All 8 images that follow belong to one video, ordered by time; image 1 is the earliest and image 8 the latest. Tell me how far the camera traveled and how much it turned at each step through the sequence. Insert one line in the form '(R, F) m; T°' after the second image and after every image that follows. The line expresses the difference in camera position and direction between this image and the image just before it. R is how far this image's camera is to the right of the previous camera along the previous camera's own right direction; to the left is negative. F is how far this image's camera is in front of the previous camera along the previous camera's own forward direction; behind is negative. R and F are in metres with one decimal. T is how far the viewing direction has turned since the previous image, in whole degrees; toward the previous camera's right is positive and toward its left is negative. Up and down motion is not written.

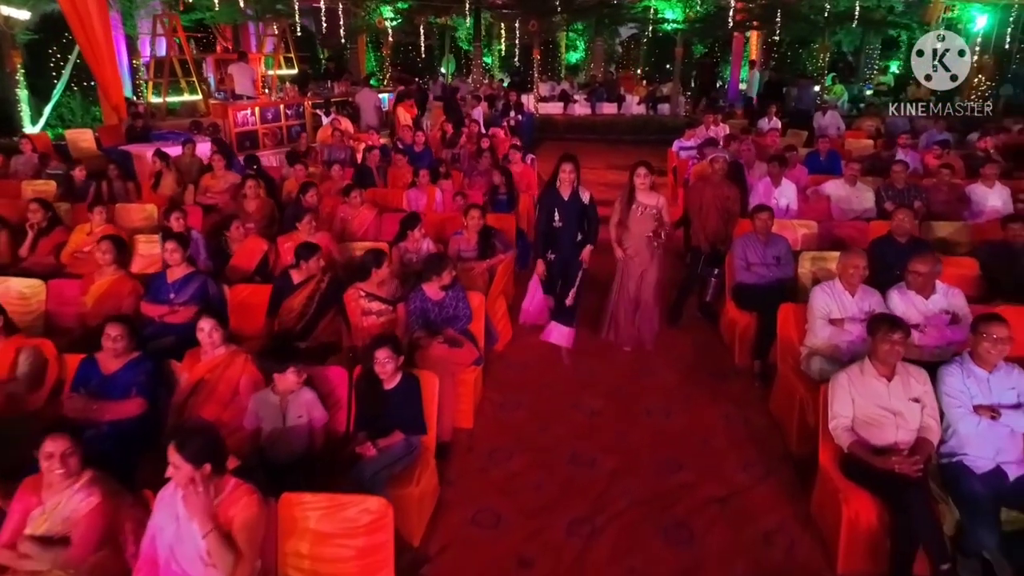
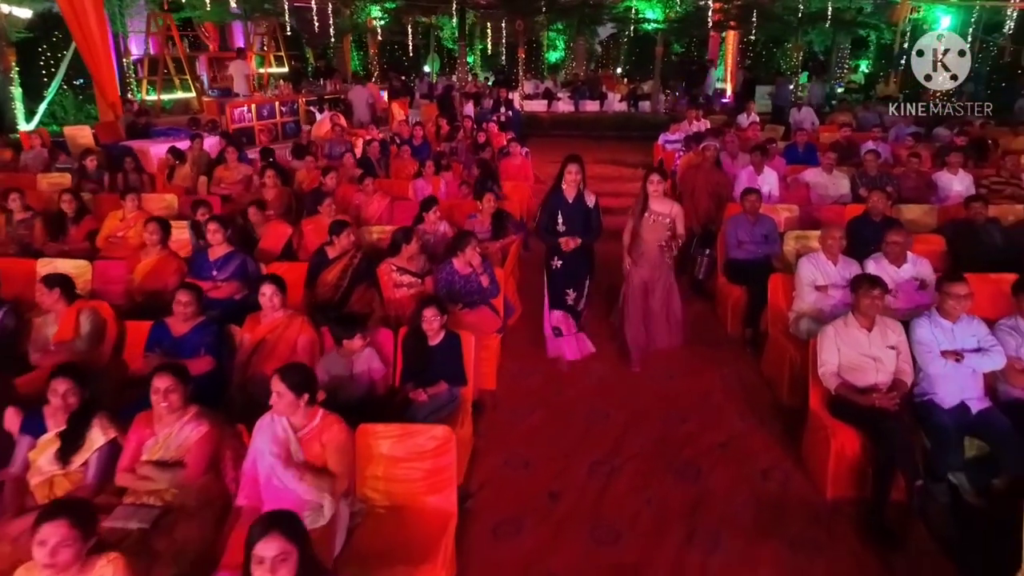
(-0.3, -0.4) m; +2°
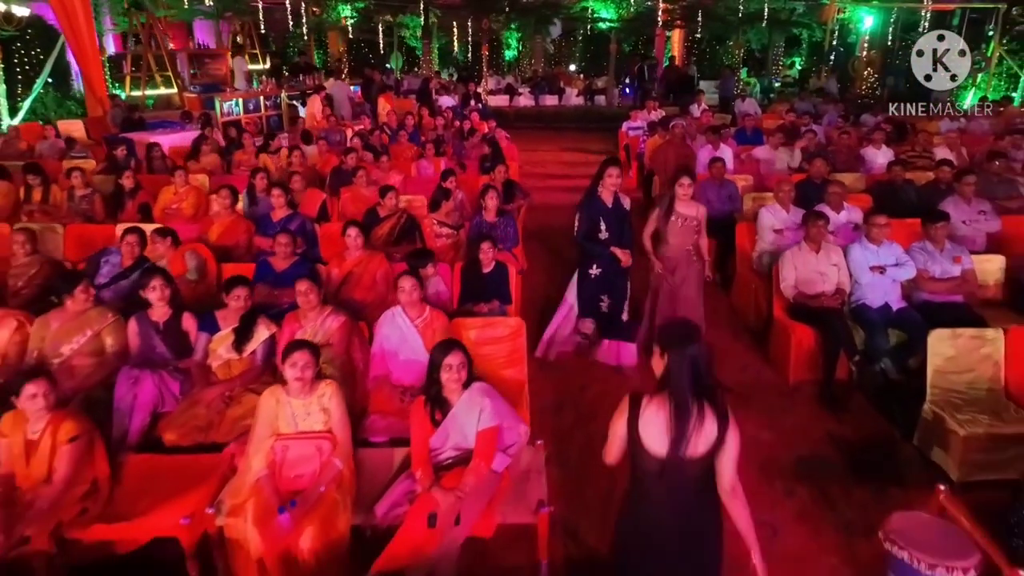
(-0.6, -1.0) m; +4°
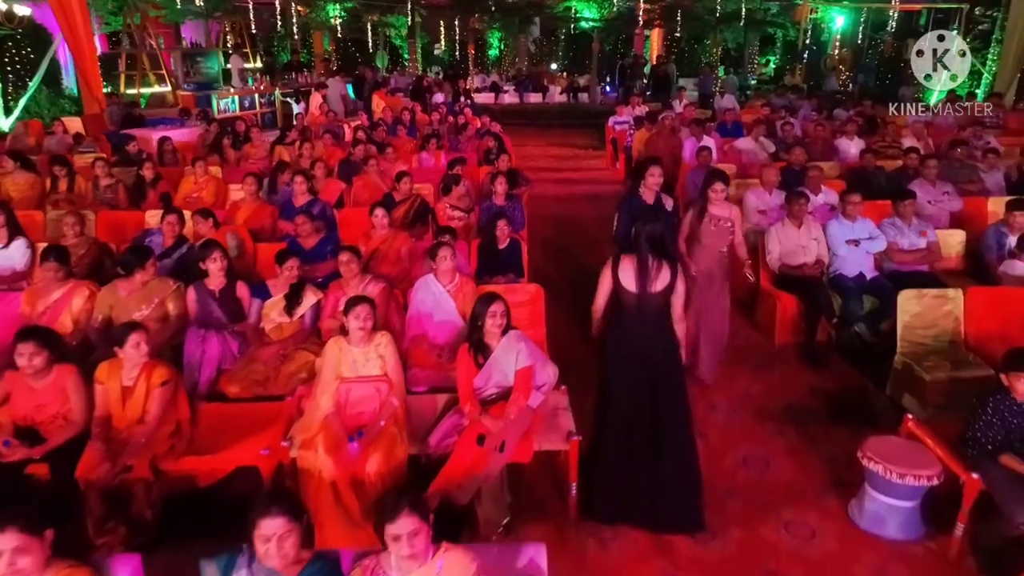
(-0.2, -0.5) m; +2°
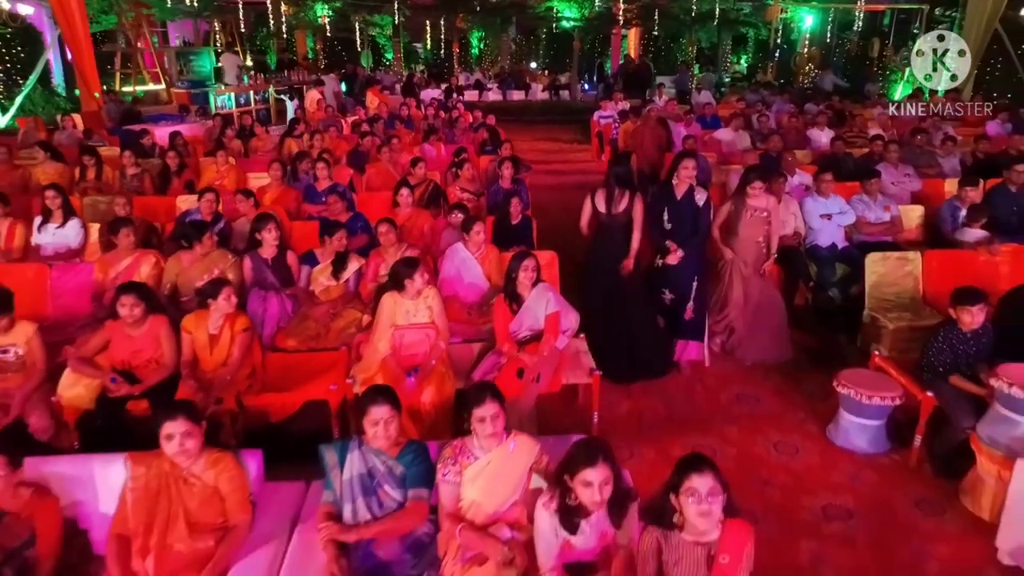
(-0.3, -0.6) m; +2°
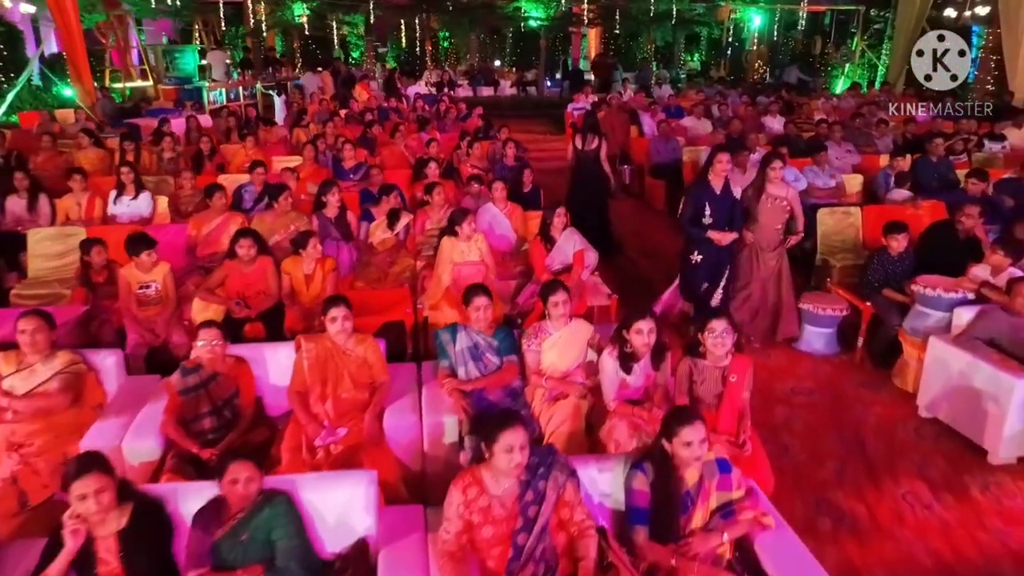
(-0.5, -1.0) m; +4°
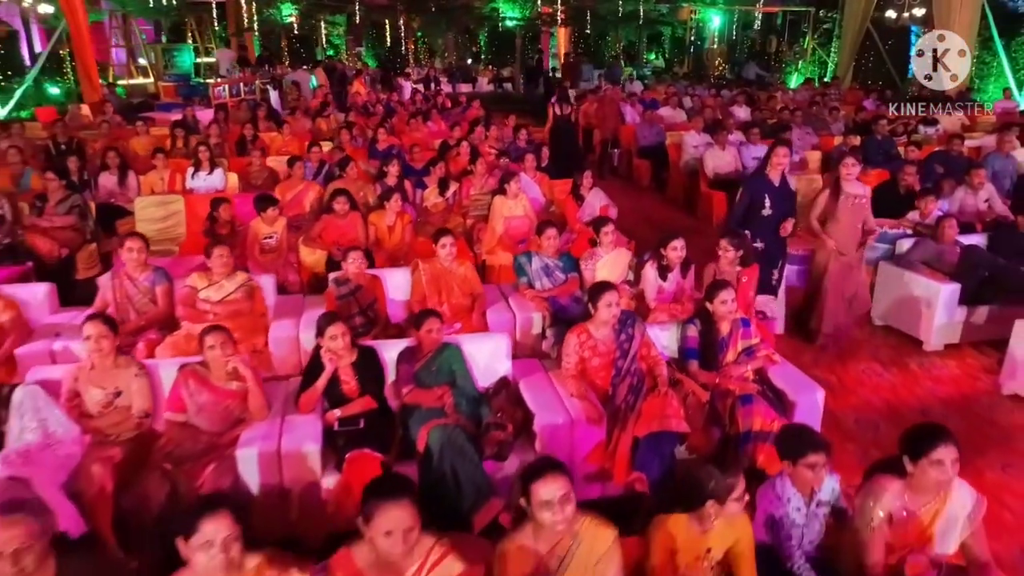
(-0.7, -1.1) m; +3°
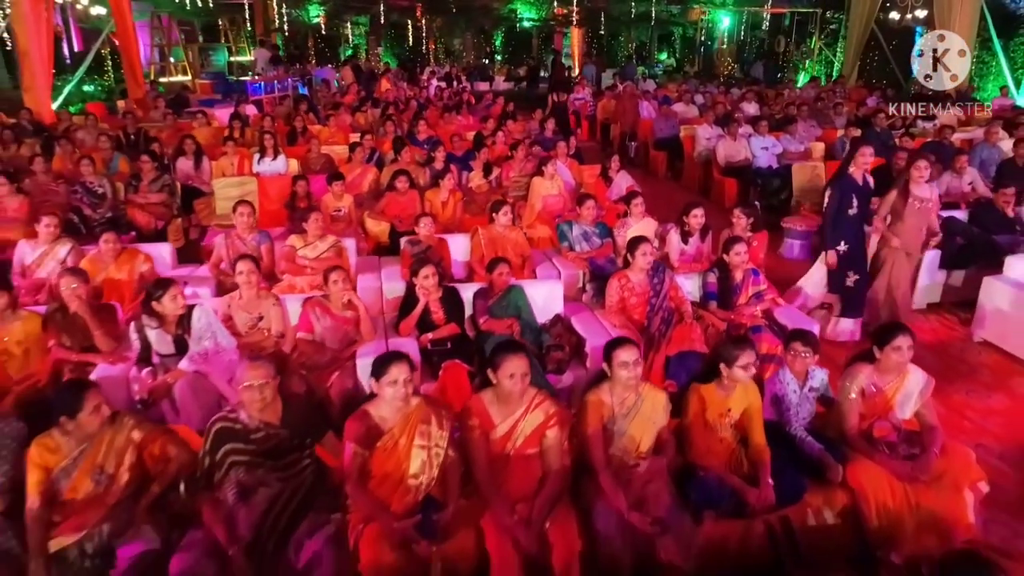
(-0.3, -0.8) m; -1°
